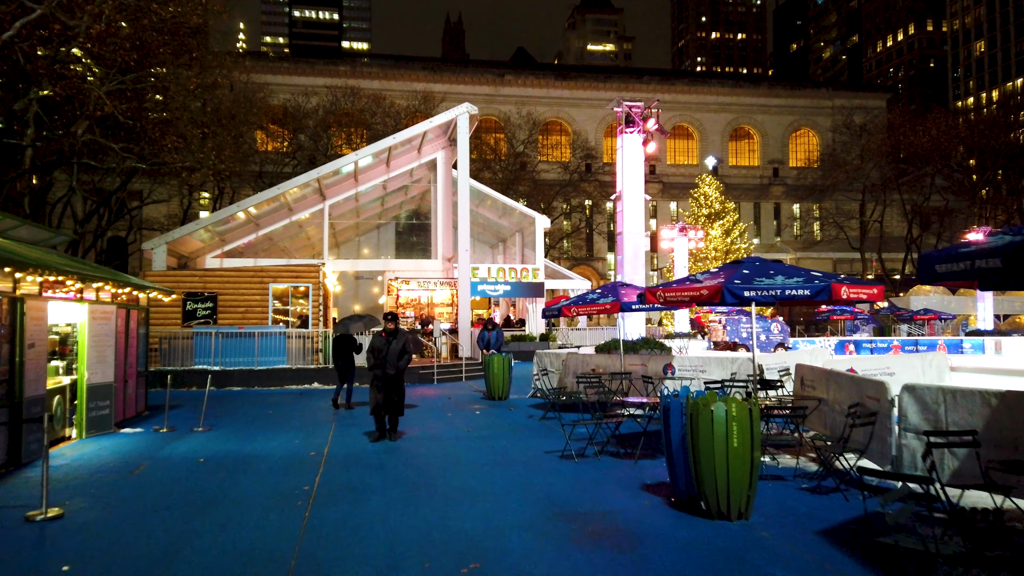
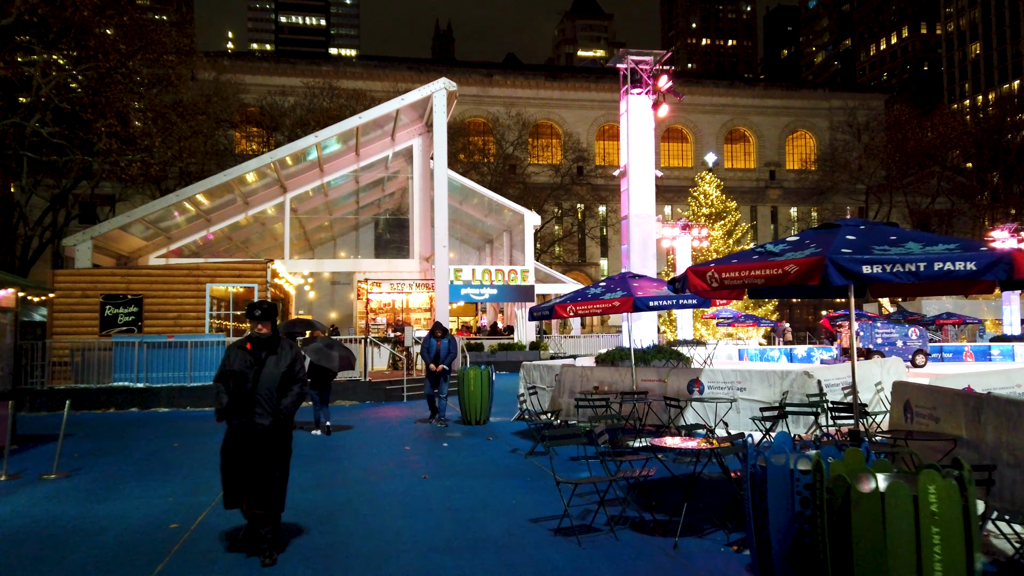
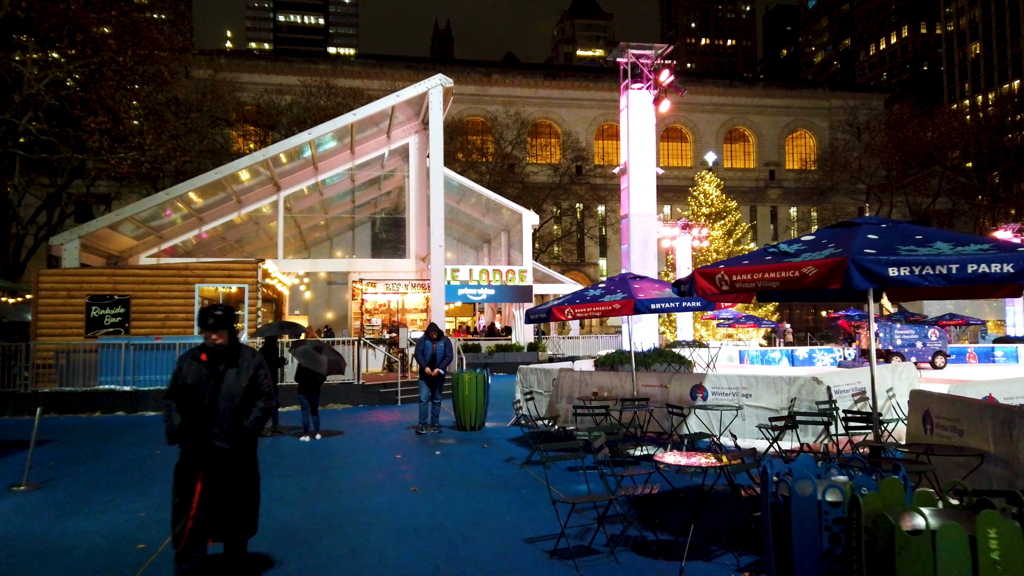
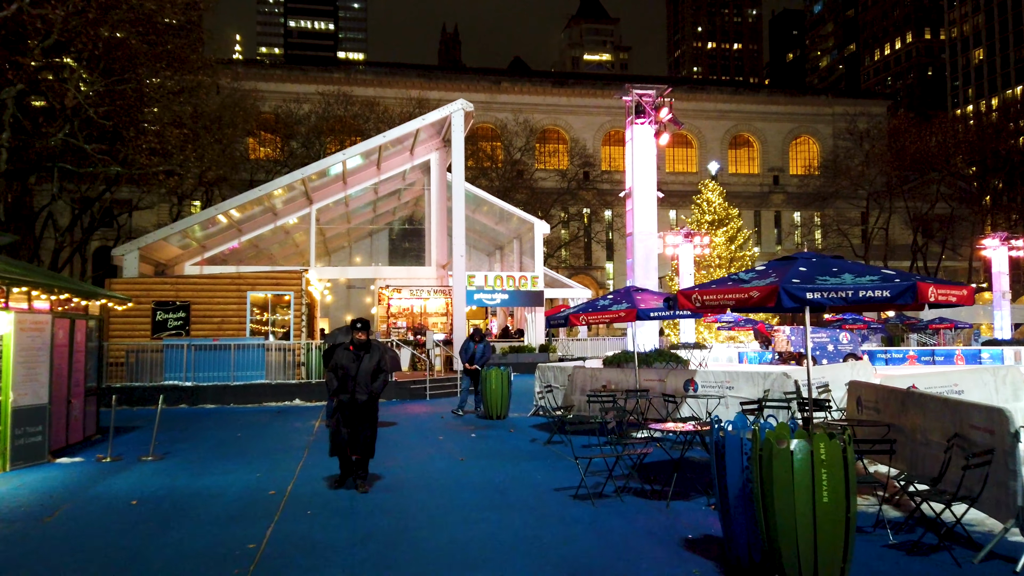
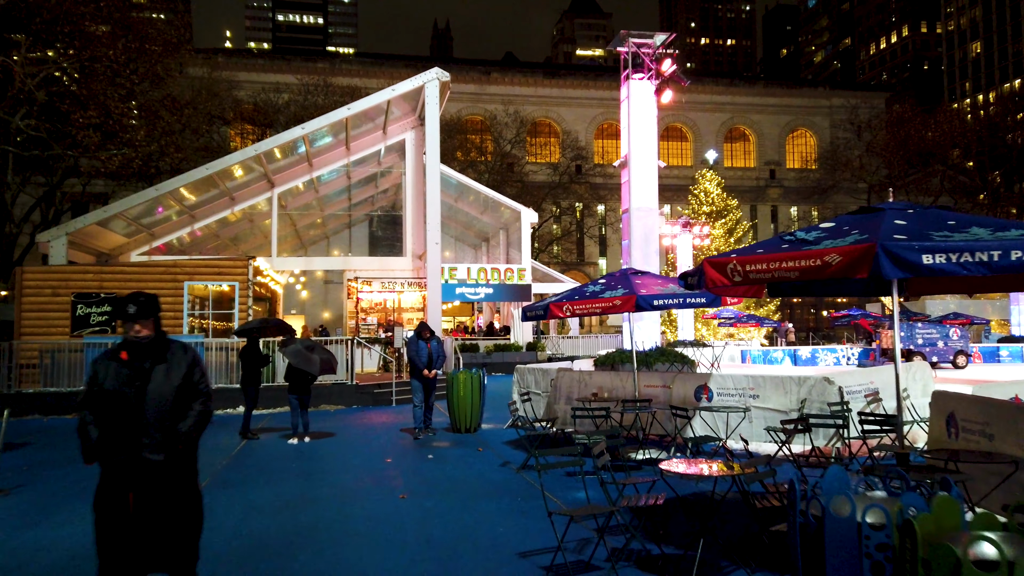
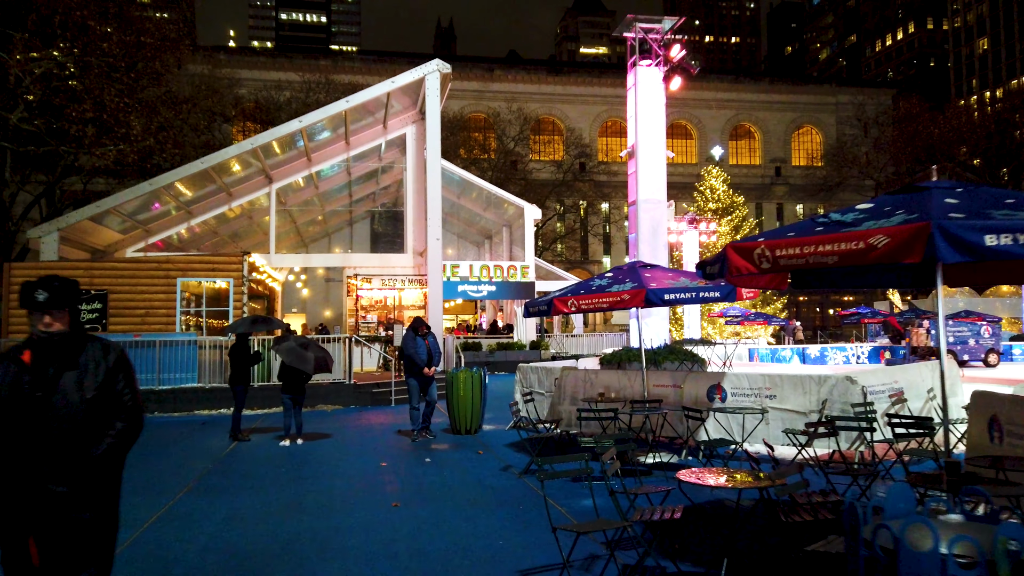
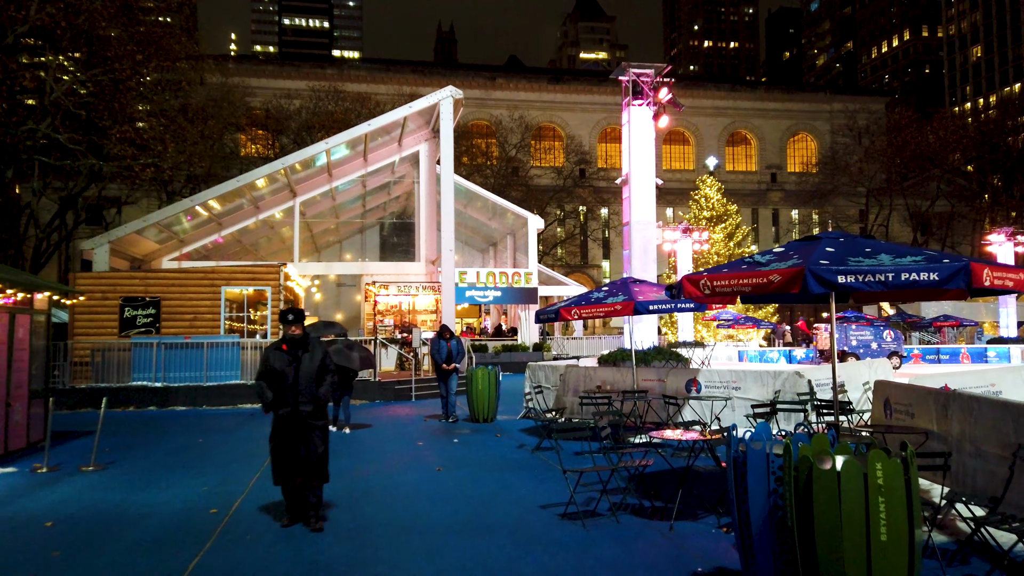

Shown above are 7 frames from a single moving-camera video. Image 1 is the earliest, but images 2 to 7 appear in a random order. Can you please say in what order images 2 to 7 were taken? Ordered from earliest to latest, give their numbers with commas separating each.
4, 7, 2, 3, 5, 6
